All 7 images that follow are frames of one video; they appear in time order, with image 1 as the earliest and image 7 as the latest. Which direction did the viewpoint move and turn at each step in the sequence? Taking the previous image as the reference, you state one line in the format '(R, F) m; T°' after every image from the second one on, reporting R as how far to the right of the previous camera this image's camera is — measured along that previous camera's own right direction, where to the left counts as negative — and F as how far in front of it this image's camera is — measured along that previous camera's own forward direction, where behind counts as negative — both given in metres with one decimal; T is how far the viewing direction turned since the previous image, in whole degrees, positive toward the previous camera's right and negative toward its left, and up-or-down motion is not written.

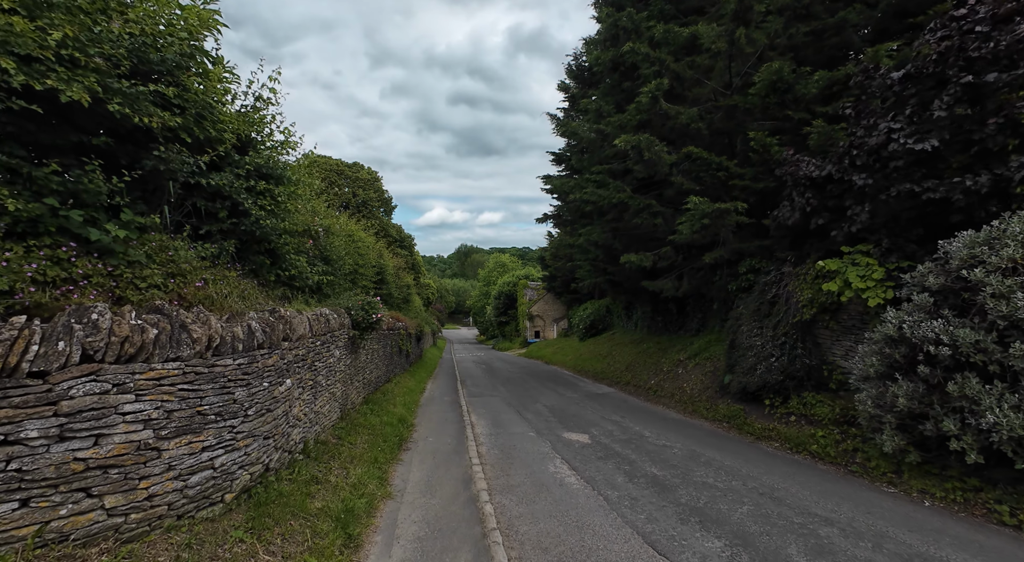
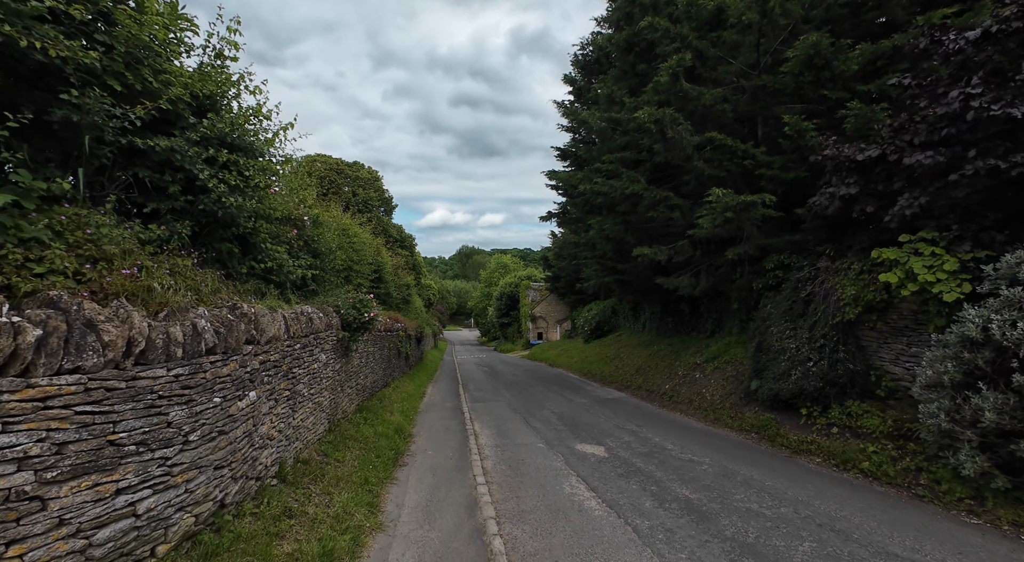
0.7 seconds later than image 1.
(-0.1, +1.0) m; 0°
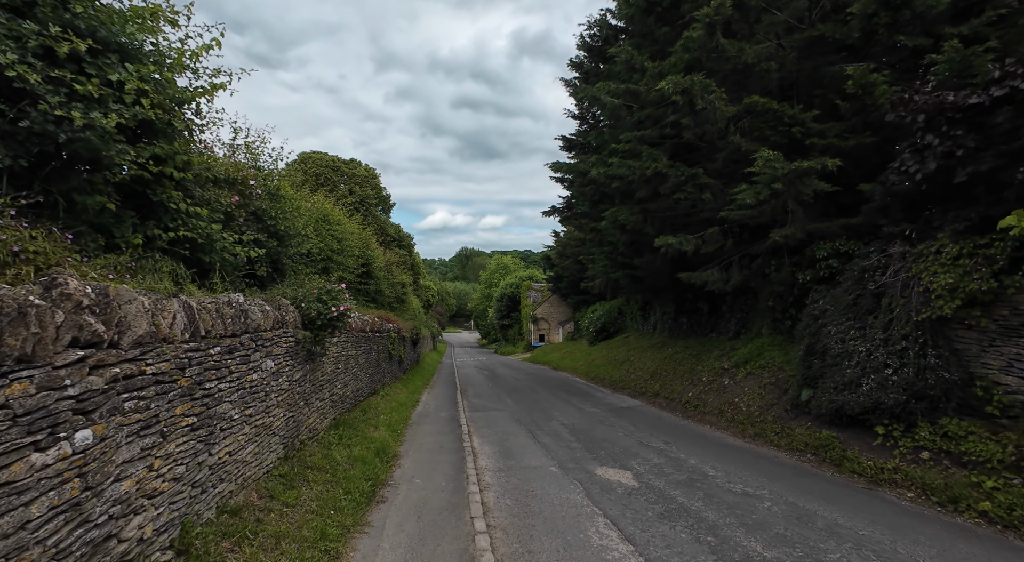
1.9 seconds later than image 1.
(-0.1, +1.7) m; 0°
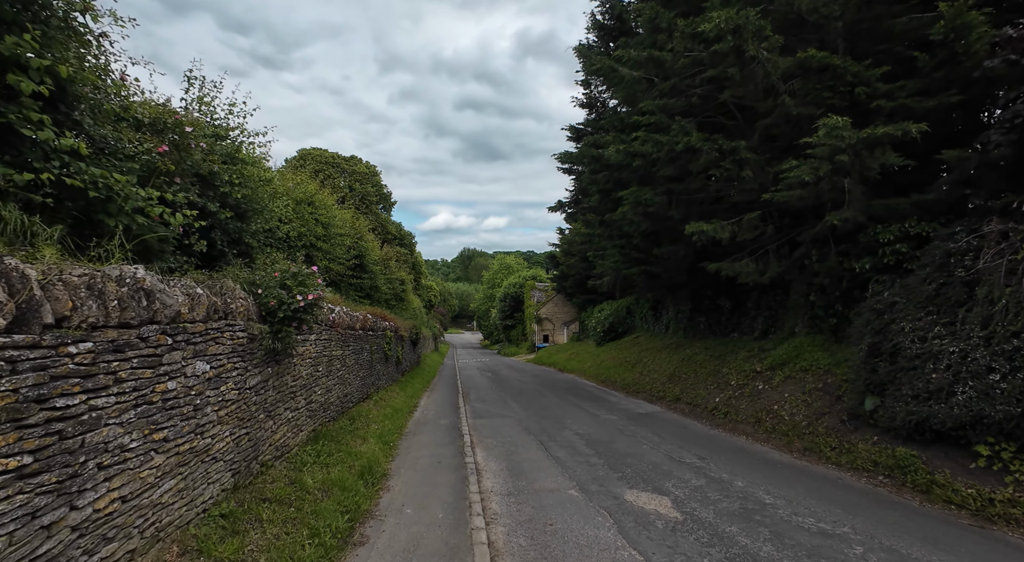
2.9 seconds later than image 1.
(-0.1, +1.4) m; 0°
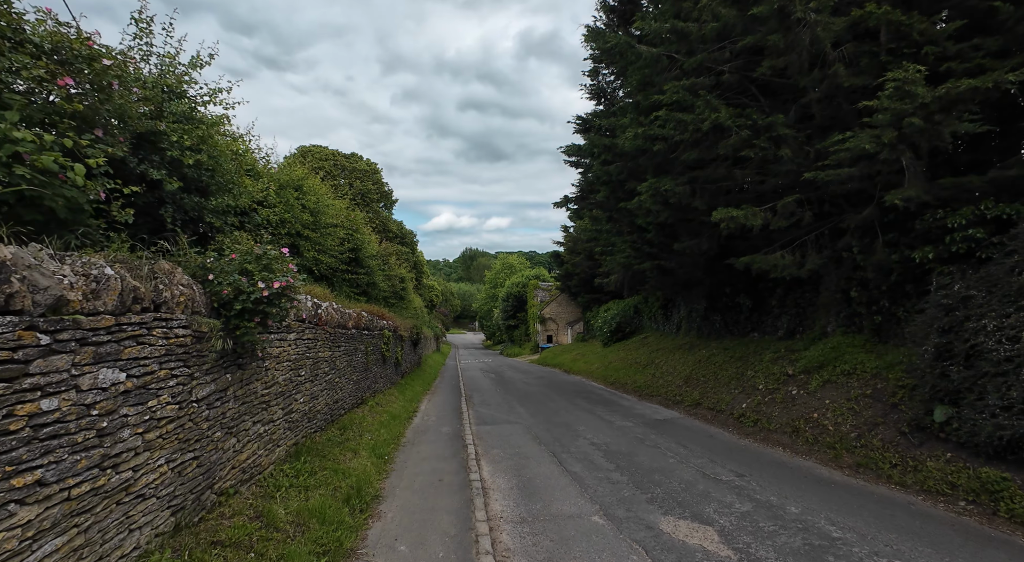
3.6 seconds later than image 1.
(-0.1, +1.1) m; 0°
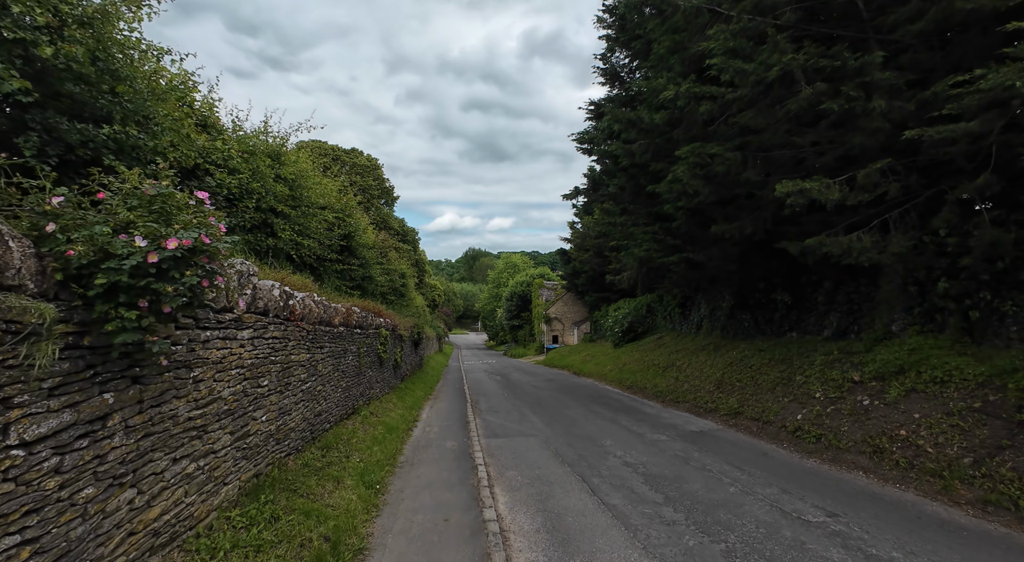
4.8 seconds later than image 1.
(-0.2, +1.7) m; 0°
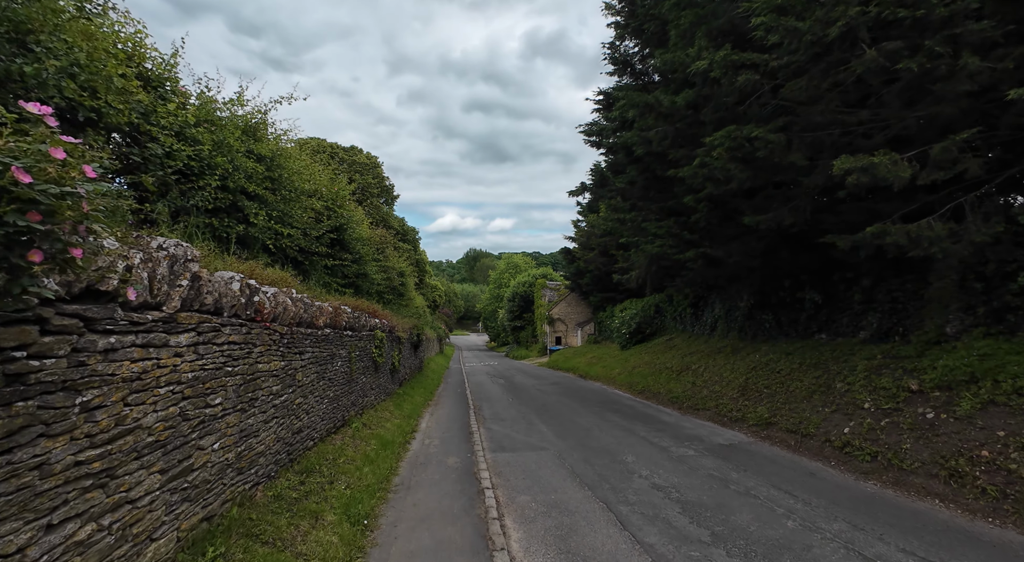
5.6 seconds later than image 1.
(-0.1, +1.1) m; 0°
